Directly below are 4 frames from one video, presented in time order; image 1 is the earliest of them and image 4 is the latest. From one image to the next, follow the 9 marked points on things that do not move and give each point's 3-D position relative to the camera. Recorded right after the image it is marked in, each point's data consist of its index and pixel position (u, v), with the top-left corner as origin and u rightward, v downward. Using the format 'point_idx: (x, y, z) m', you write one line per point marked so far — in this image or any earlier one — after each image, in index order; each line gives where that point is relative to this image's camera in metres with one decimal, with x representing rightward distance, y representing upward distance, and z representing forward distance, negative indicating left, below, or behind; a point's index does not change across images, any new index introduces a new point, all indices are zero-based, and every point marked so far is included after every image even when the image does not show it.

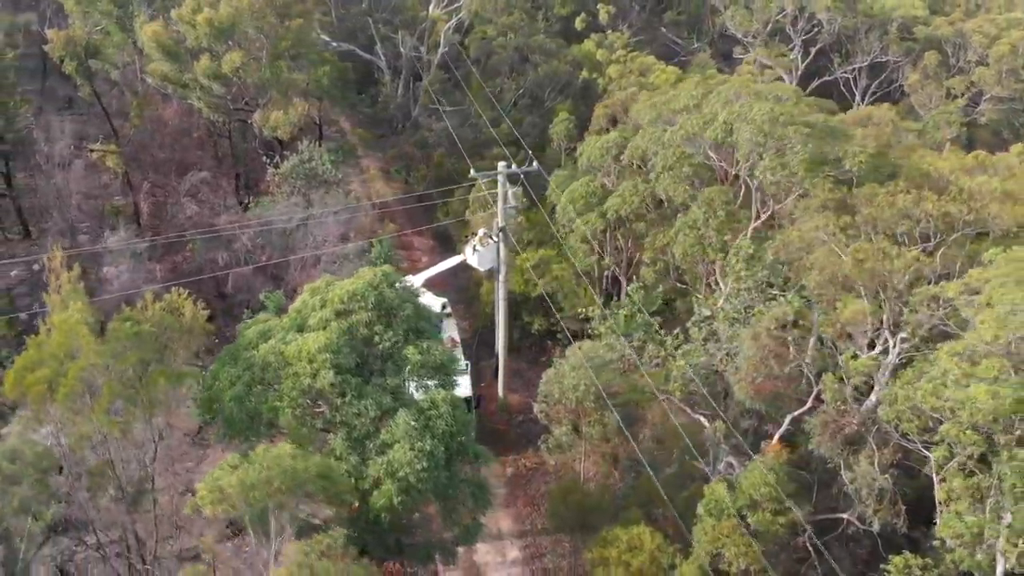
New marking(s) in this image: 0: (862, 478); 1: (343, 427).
0: (+5.3, -2.9, +12.8) m
1: (-2.3, -1.9, +11.6) m
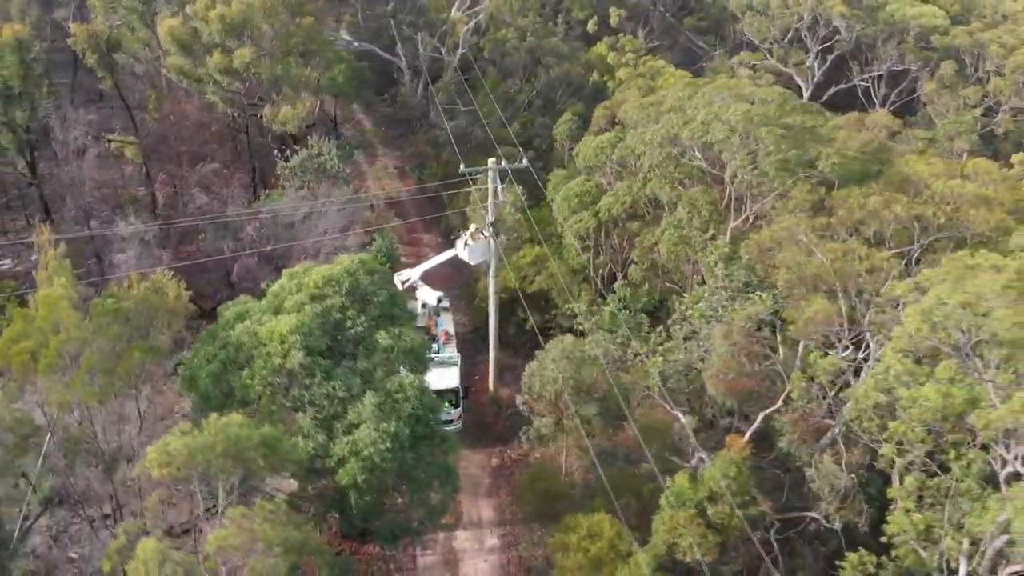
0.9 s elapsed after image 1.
0: (+4.8, -2.9, +13.0) m
1: (-2.9, -1.7, +12.1) m
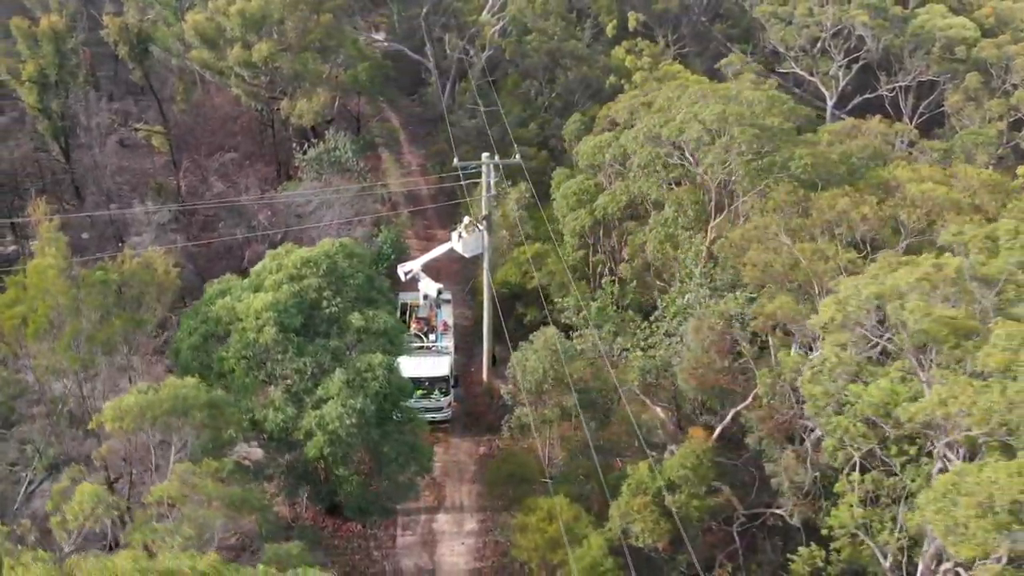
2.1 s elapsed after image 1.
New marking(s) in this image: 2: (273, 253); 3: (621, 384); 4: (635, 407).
0: (+4.2, -2.9, +13.2) m
1: (-3.4, -1.4, +12.6) m
2: (-3.9, +0.6, +13.9) m
3: (+2.1, -1.8, +16.2) m
4: (+2.4, -2.4, +16.7) m
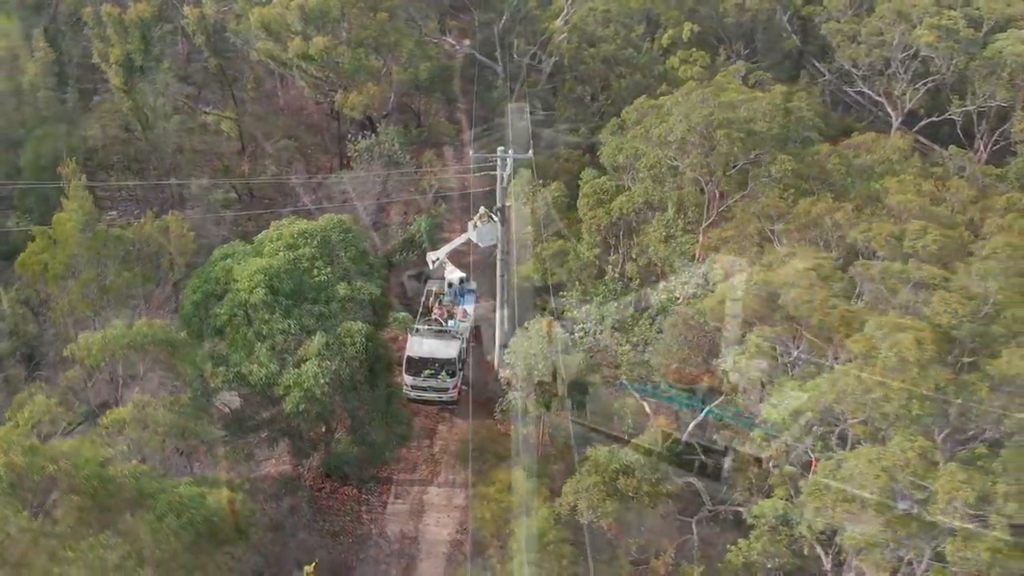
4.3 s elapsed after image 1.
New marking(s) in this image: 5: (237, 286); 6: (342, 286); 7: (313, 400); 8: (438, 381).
0: (+3.6, -2.9, +13.4) m
1: (-4.0, -0.8, +13.7) m
2: (-4.2, +1.2, +15.1) m
3: (+1.9, -1.7, +16.7) m
4: (+2.2, -2.3, +17.1) m
5: (-4.5, 0.0, +13.9) m
6: (-2.8, +0.1, +14.1) m
7: (-3.2, -1.7, +13.4) m
8: (-1.7, -2.2, +19.7) m
